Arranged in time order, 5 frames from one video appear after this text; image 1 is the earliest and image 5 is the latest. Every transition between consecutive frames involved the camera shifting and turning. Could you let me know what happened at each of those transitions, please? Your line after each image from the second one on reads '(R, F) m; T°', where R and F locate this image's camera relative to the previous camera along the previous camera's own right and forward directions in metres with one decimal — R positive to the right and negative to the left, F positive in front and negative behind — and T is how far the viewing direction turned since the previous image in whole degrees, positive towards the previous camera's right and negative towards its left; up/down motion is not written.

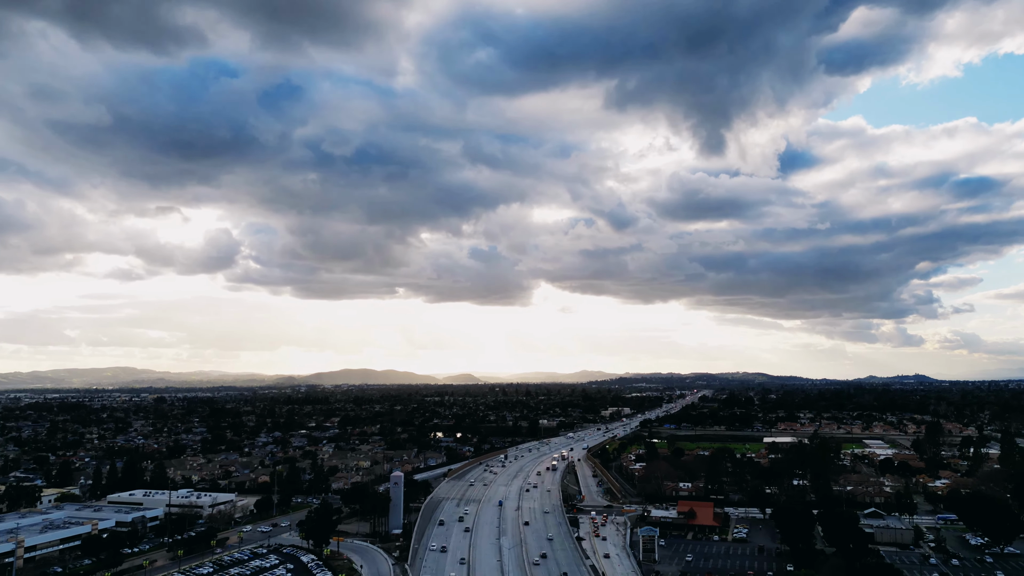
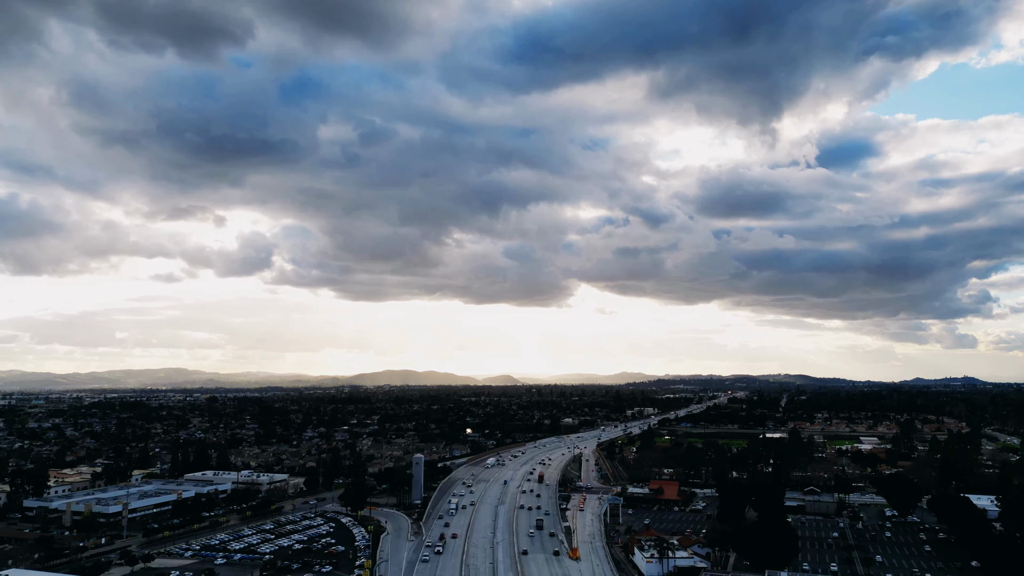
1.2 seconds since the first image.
(+3.1, -9.8) m; -3°
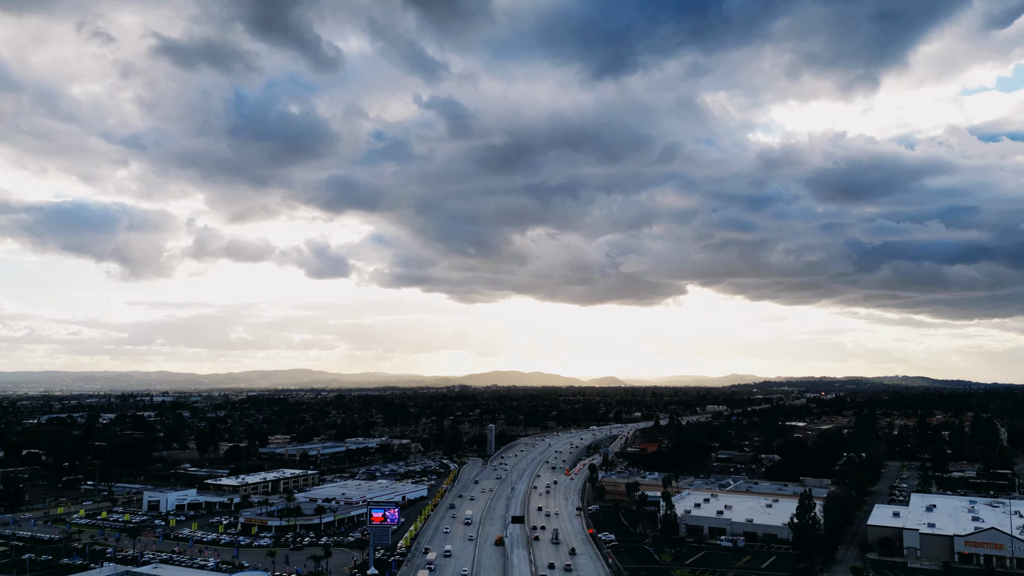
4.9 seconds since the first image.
(+8.3, -30.6) m; -8°
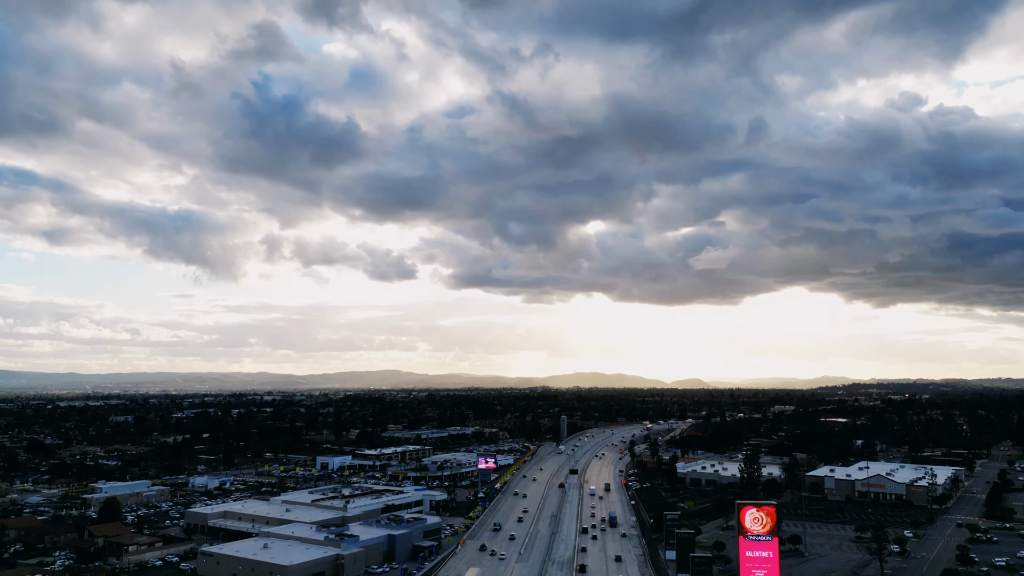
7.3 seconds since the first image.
(+2.2, -20.7) m; -6°
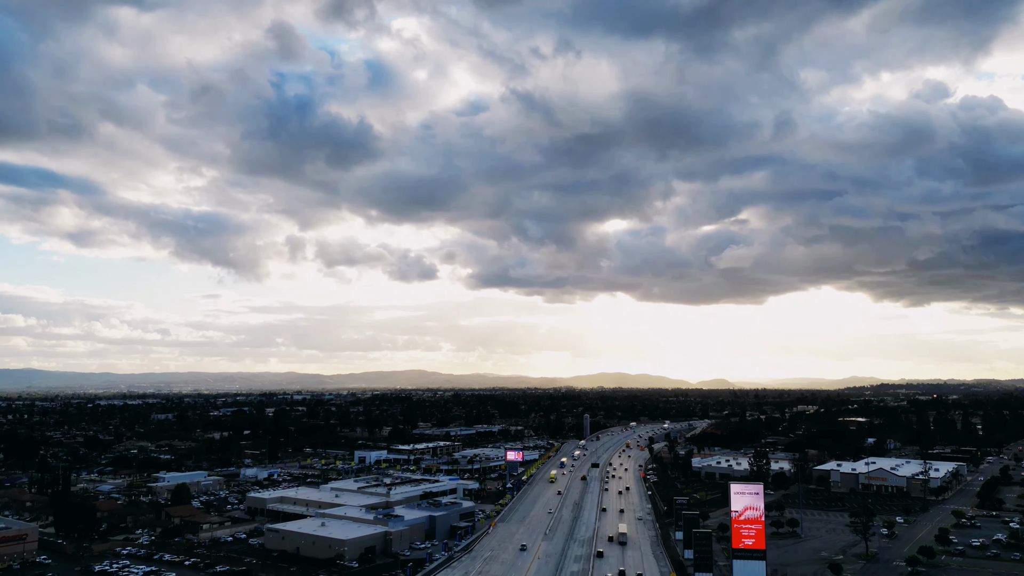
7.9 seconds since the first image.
(-0.1, -4.6) m; -2°
